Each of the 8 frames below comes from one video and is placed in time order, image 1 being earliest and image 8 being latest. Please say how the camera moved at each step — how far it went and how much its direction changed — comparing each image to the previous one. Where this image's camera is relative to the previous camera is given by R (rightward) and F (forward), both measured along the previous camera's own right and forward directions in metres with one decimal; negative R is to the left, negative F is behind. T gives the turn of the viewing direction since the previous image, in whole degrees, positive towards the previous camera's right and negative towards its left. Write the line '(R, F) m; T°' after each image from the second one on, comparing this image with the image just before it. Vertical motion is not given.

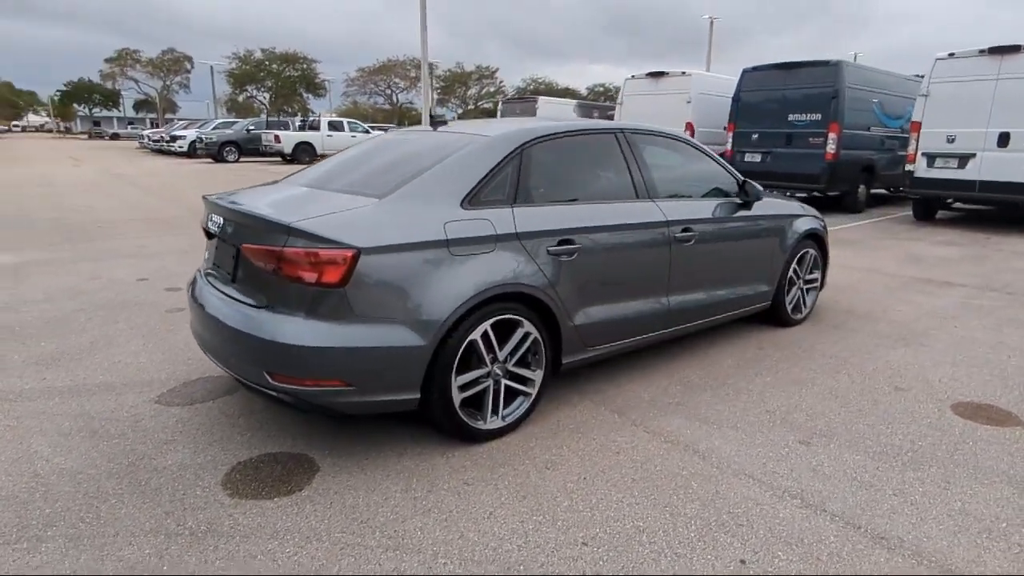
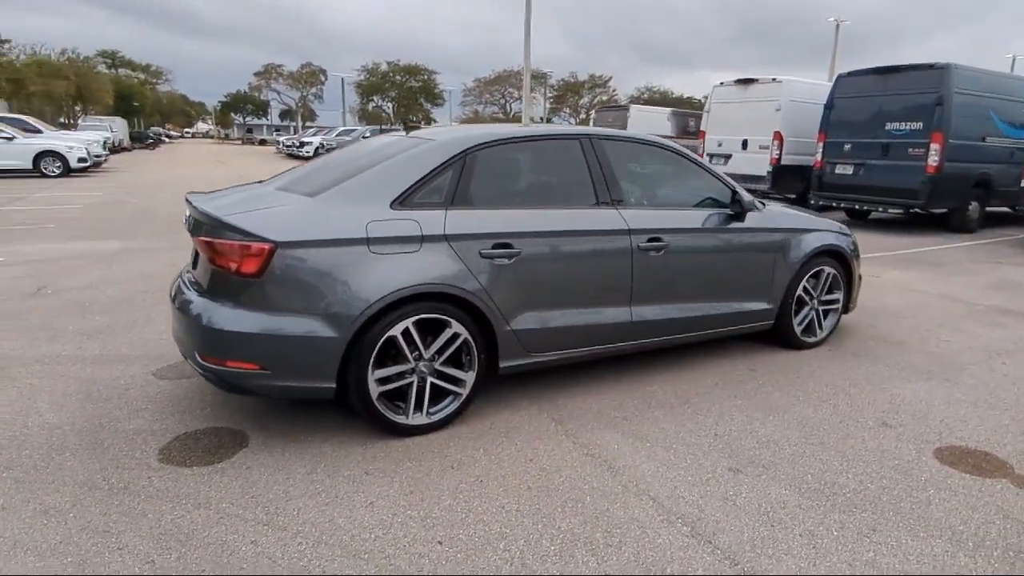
(+1.1, +0.1) m; -11°
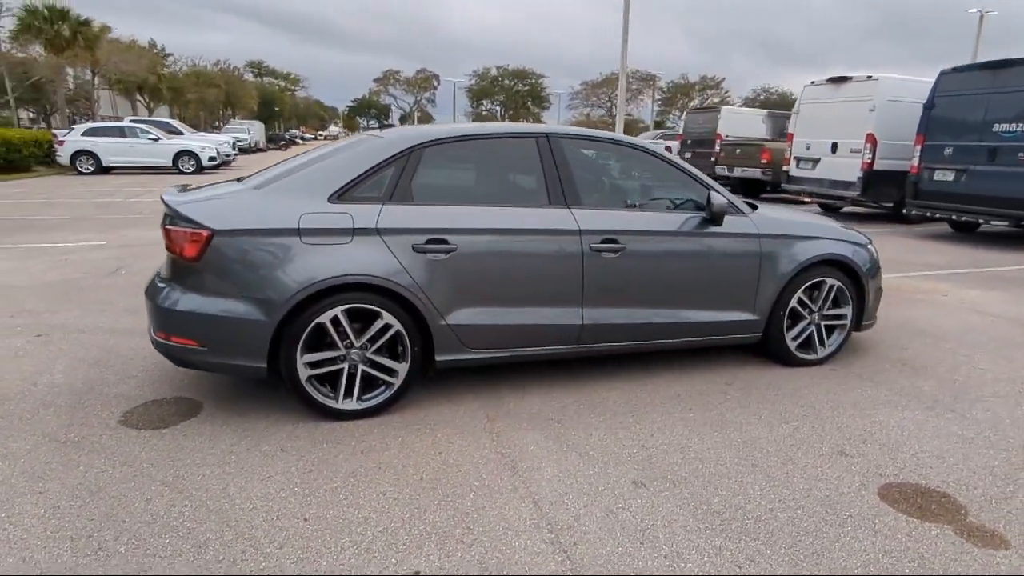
(+1.1, +0.1) m; -10°
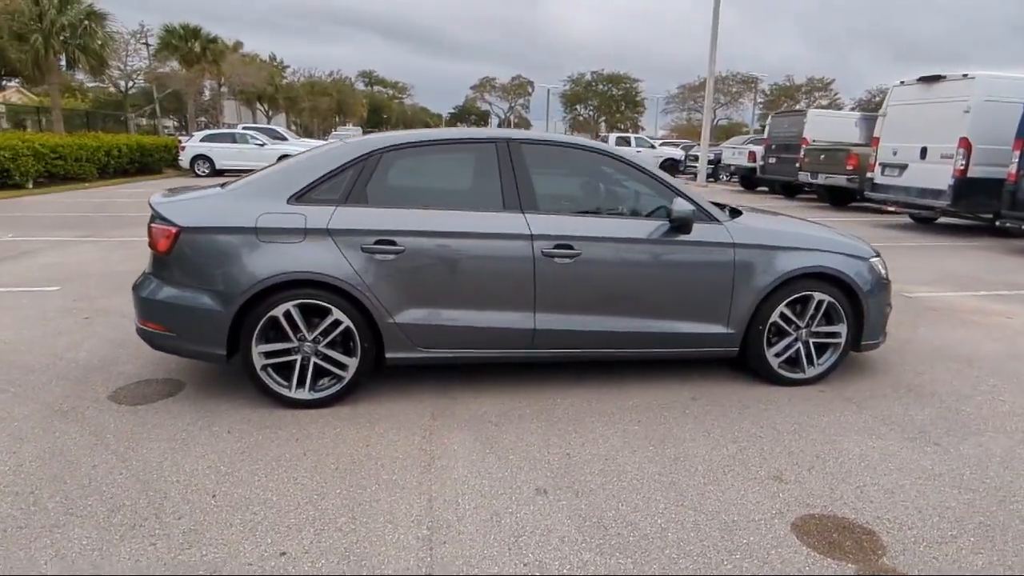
(+0.9, 0.0) m; -9°
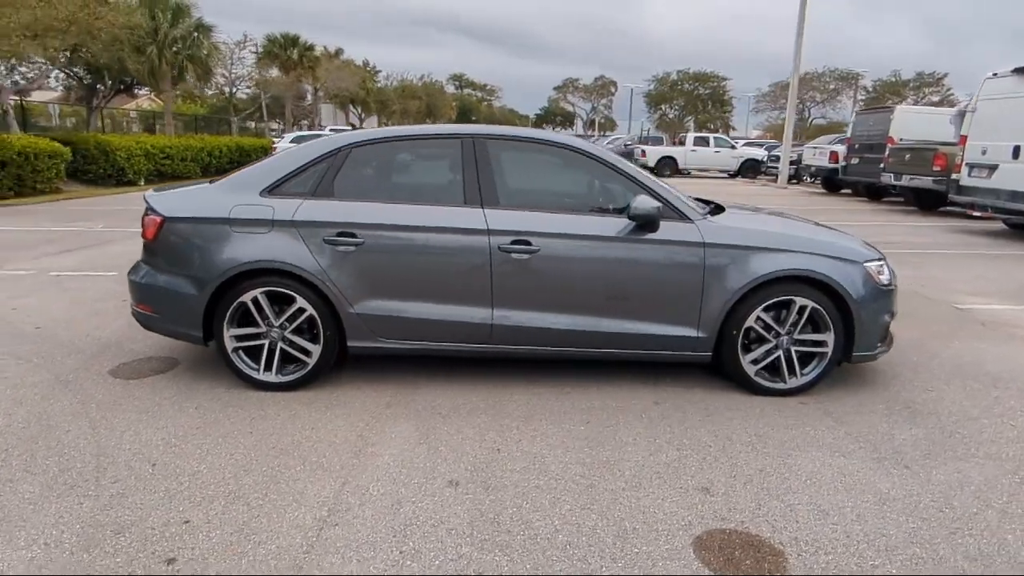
(+0.8, +0.1) m; -8°
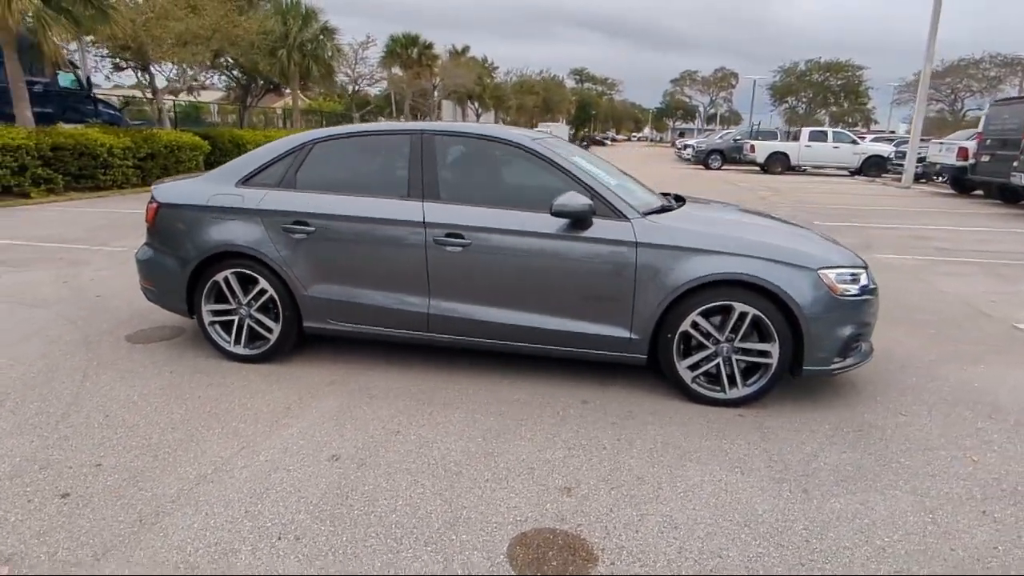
(+1.2, 0.0) m; -11°
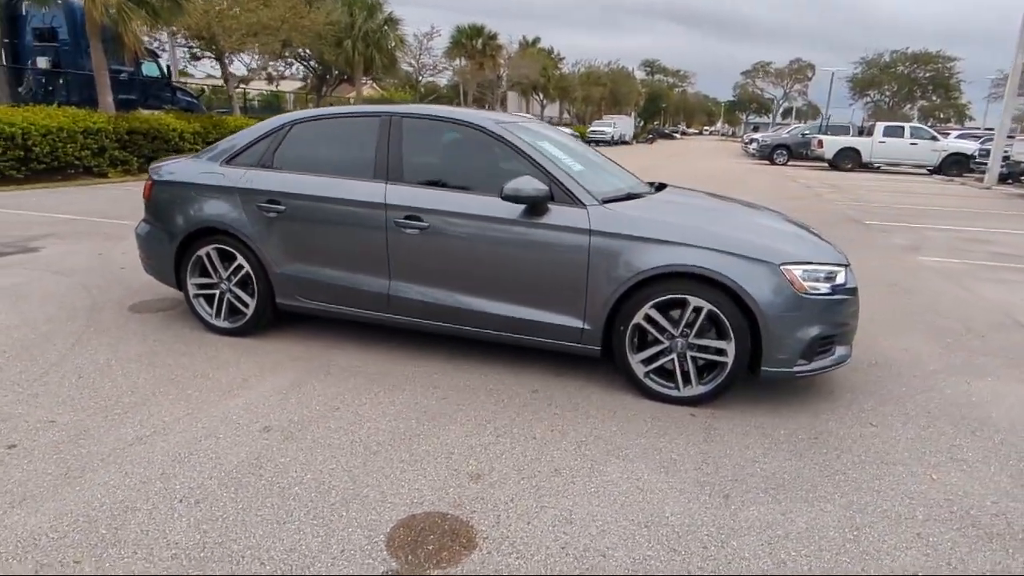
(+0.7, +0.1) m; -6°
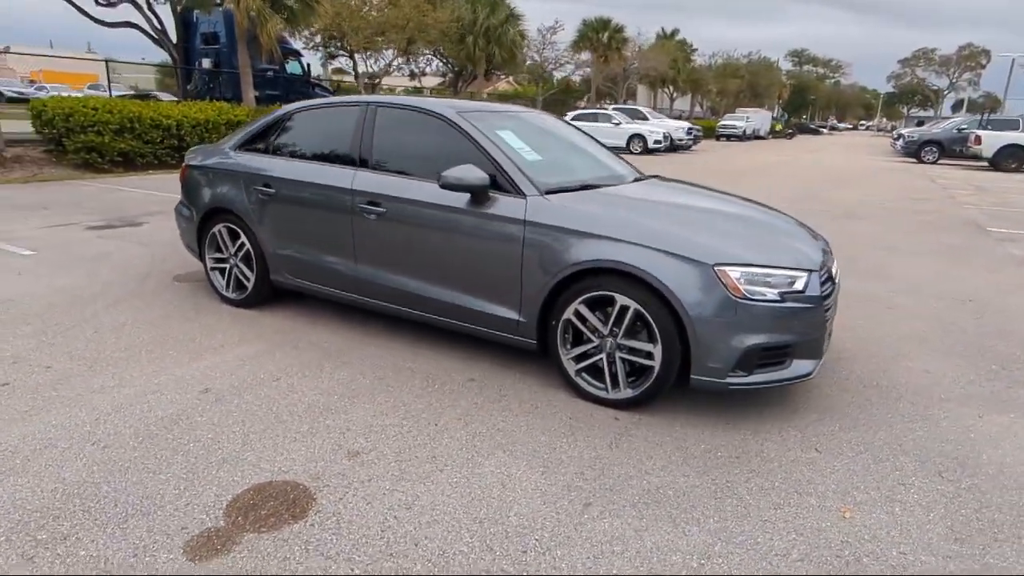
(+1.2, +0.2) m; -12°
